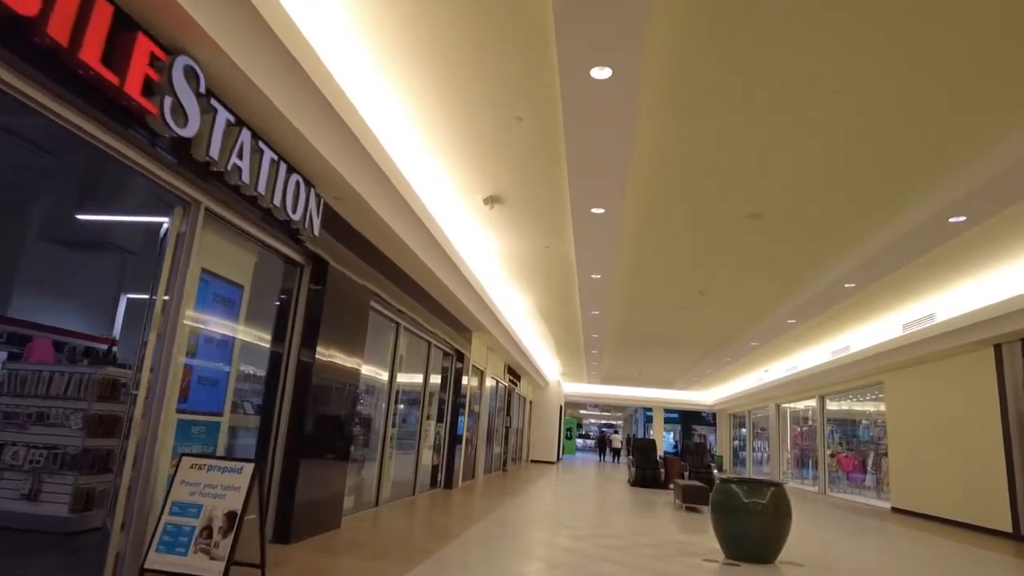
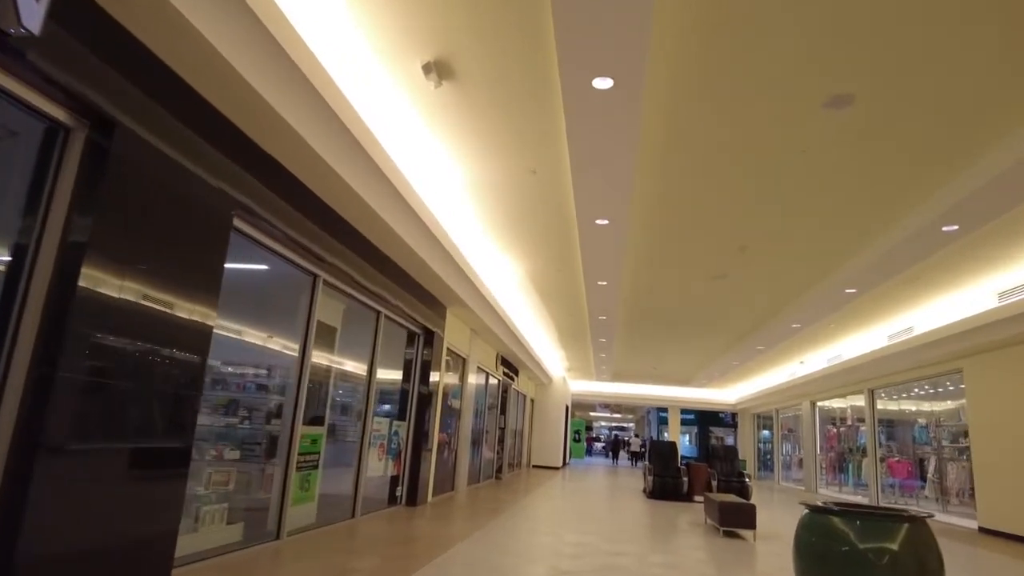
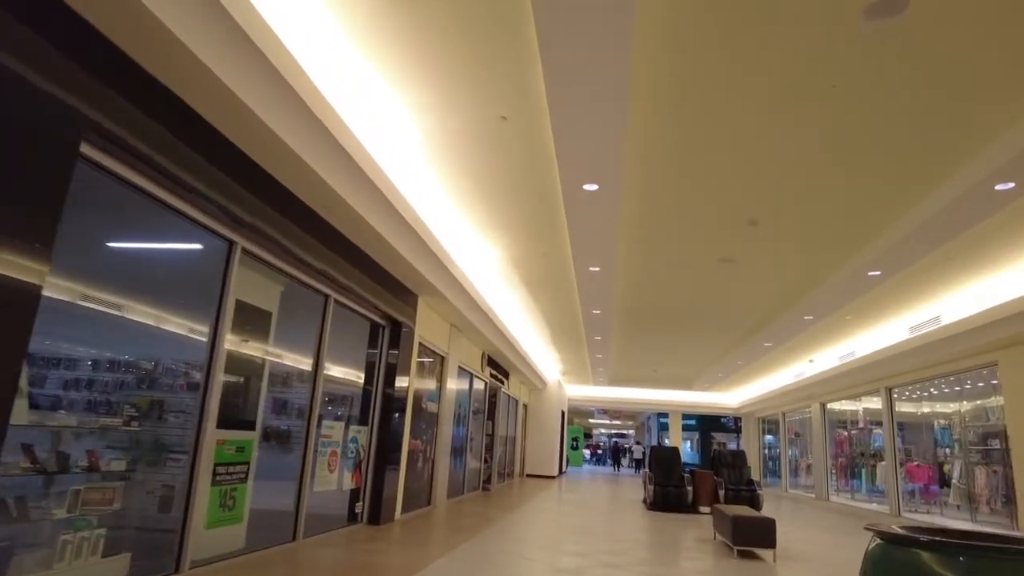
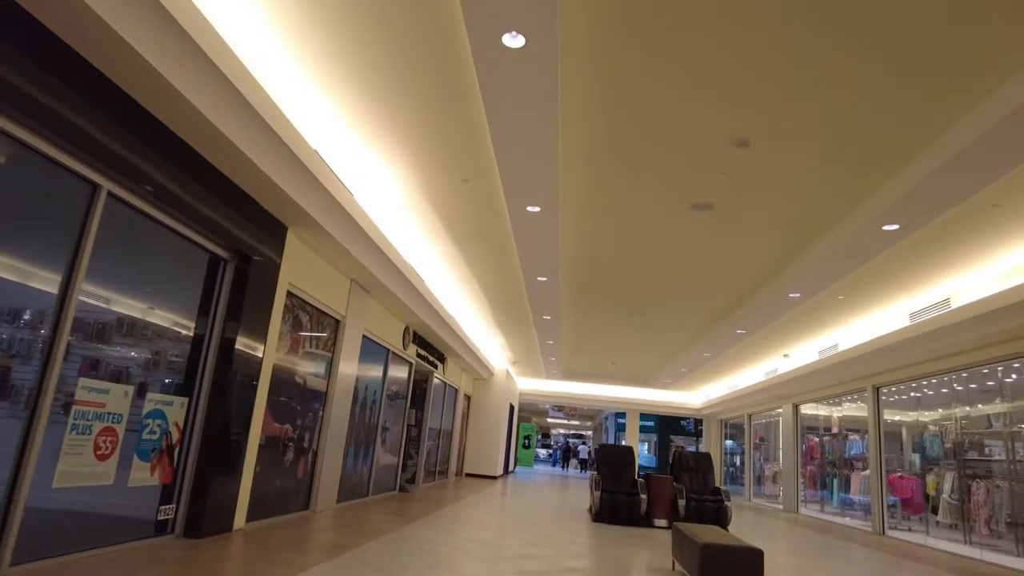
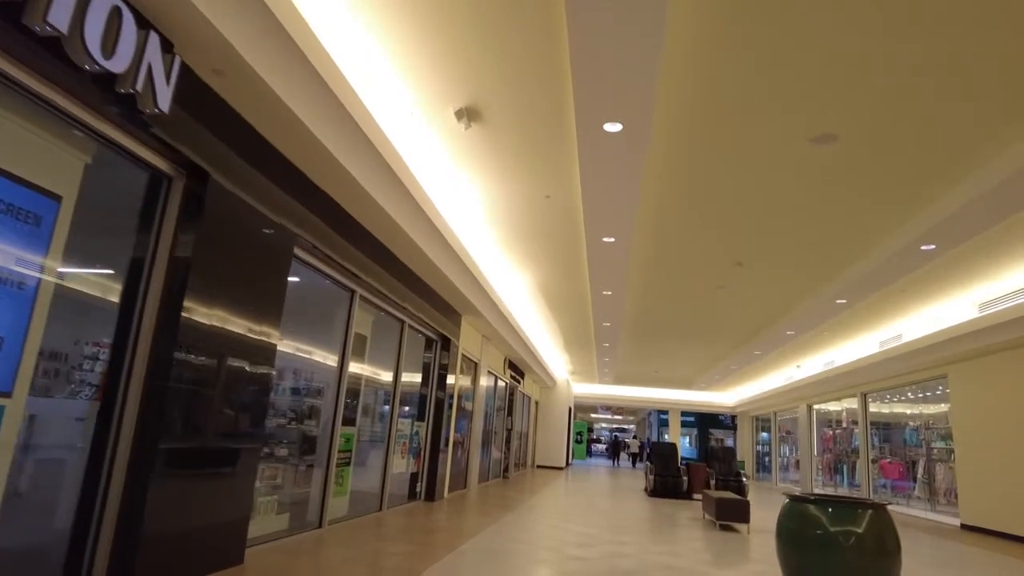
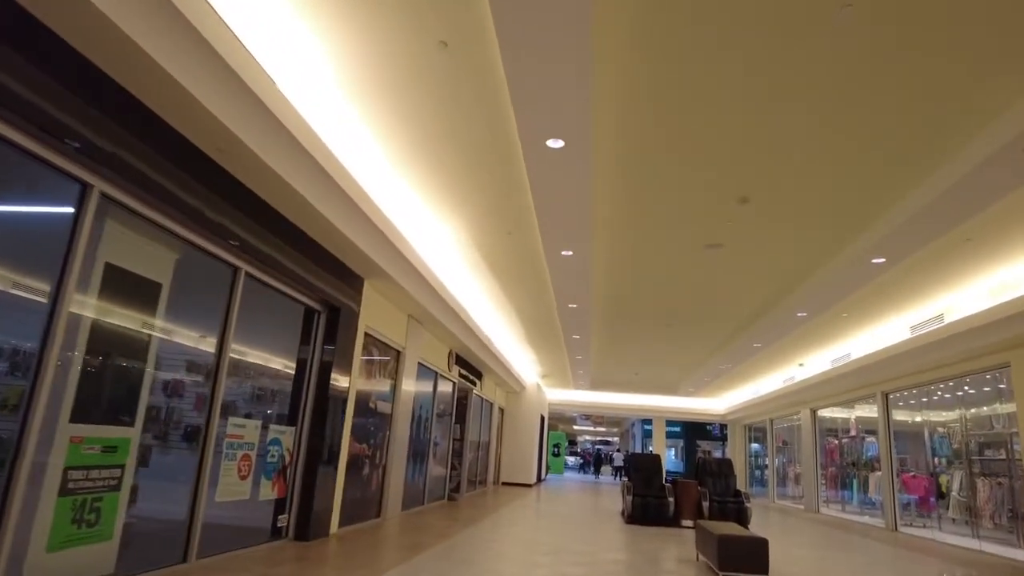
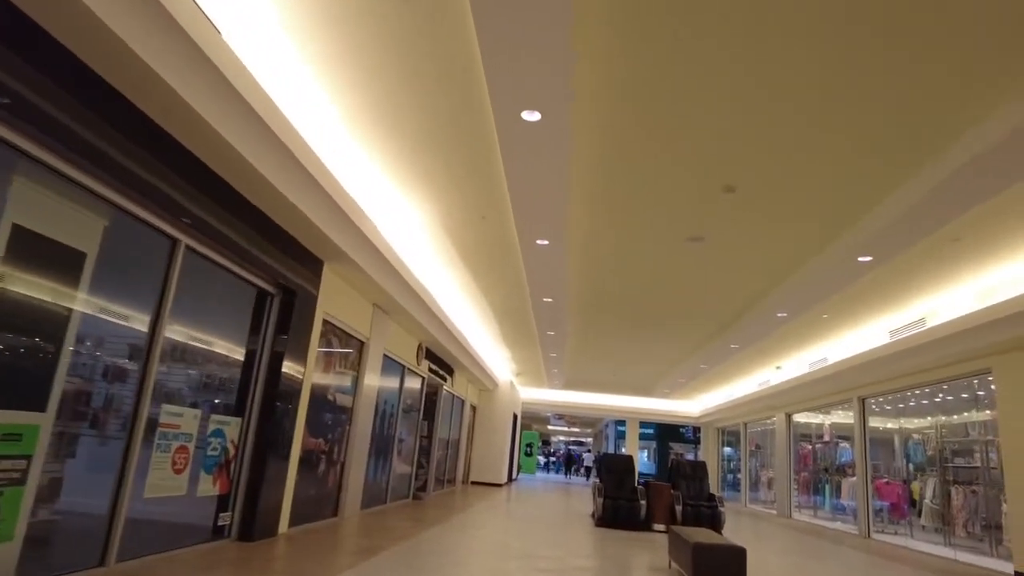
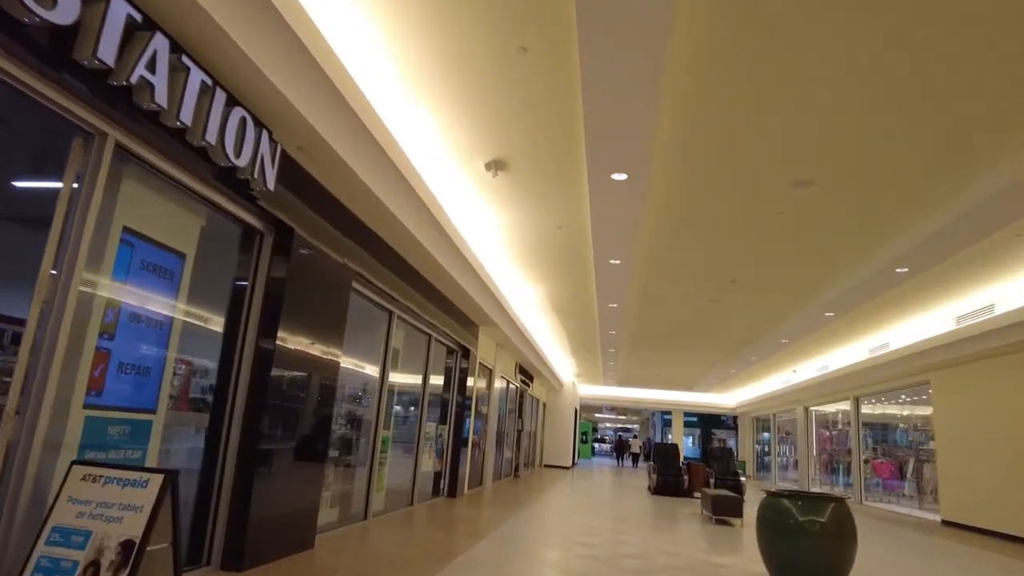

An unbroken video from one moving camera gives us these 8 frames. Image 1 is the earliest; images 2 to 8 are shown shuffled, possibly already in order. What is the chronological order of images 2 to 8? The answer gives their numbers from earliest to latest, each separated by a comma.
8, 5, 2, 3, 6, 7, 4
